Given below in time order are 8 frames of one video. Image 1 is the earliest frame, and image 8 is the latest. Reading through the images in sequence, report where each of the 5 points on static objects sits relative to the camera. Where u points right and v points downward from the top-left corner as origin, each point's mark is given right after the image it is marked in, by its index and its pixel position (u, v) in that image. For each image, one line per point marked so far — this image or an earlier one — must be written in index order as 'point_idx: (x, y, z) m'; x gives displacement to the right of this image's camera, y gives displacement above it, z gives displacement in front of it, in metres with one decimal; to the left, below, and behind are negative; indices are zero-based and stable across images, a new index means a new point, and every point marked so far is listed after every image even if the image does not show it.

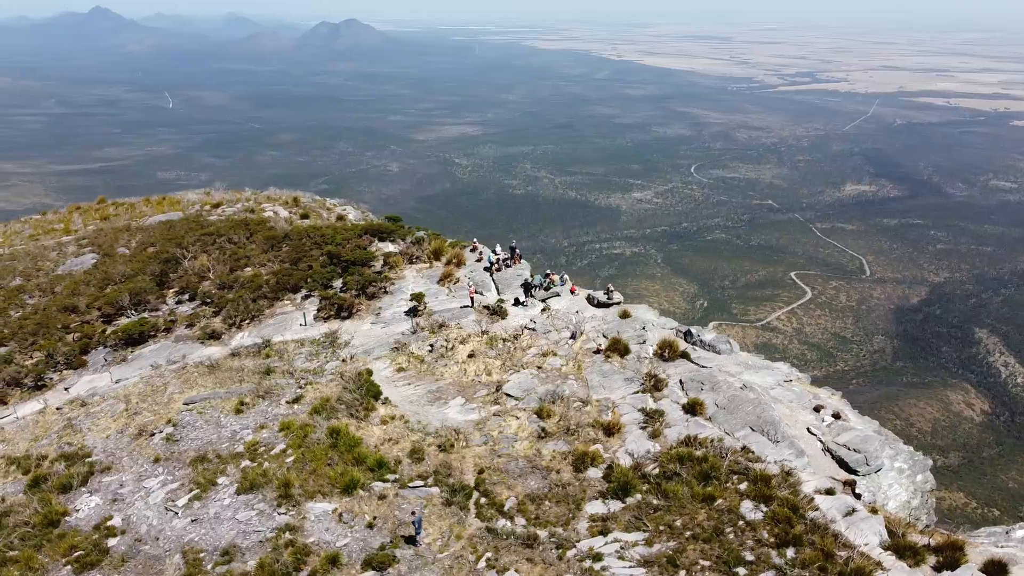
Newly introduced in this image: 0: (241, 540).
0: (-4.6, -4.3, +13.8) m
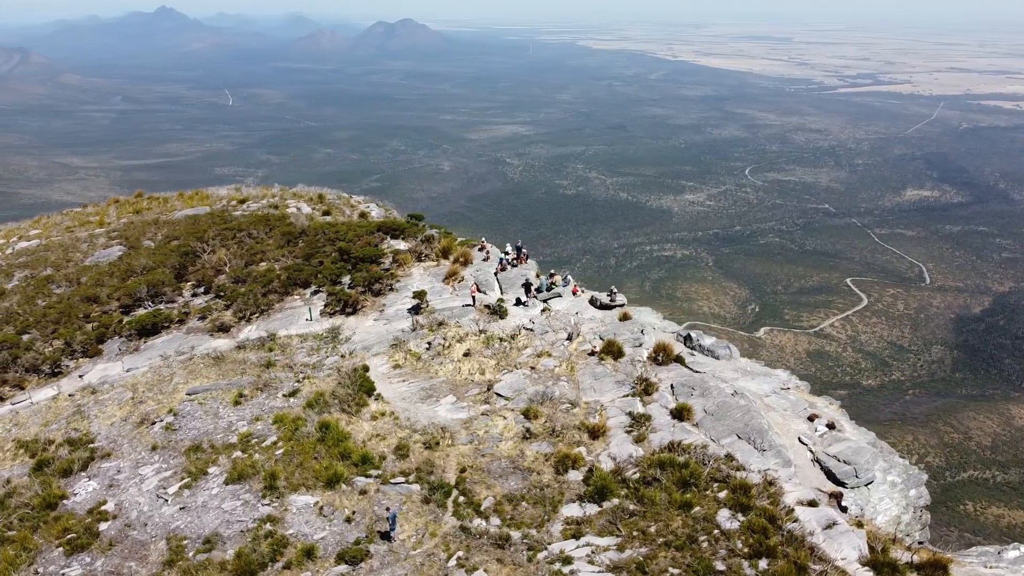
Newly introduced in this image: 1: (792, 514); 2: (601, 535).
0: (-5.0, -4.2, +14.1) m
1: (+4.4, -3.5, +12.8) m
2: (+1.4, -3.9, +12.8) m
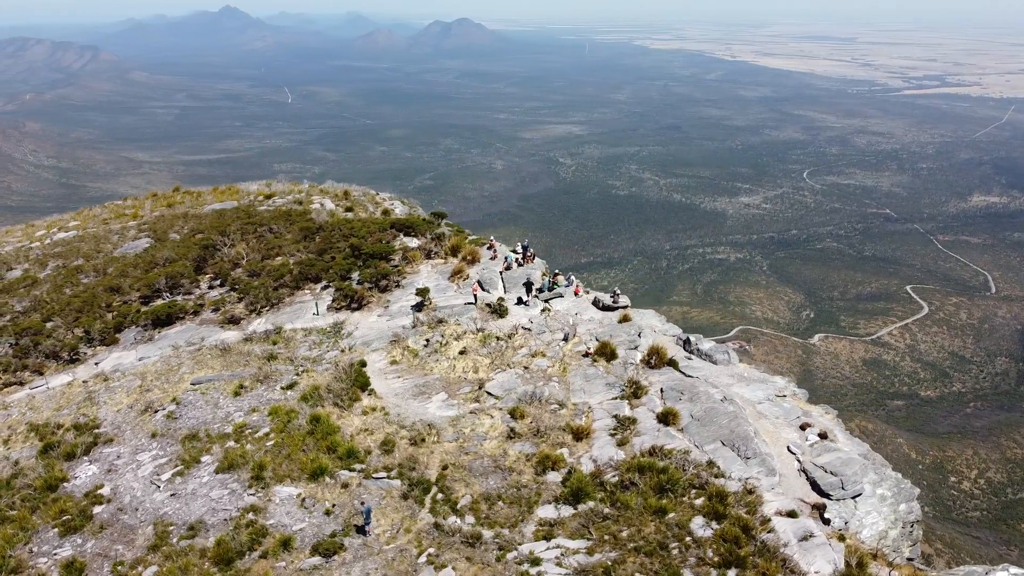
0: (-5.4, -4.0, +14.4) m
1: (+3.9, -3.6, +12.5) m
2: (+0.9, -3.9, +12.7) m
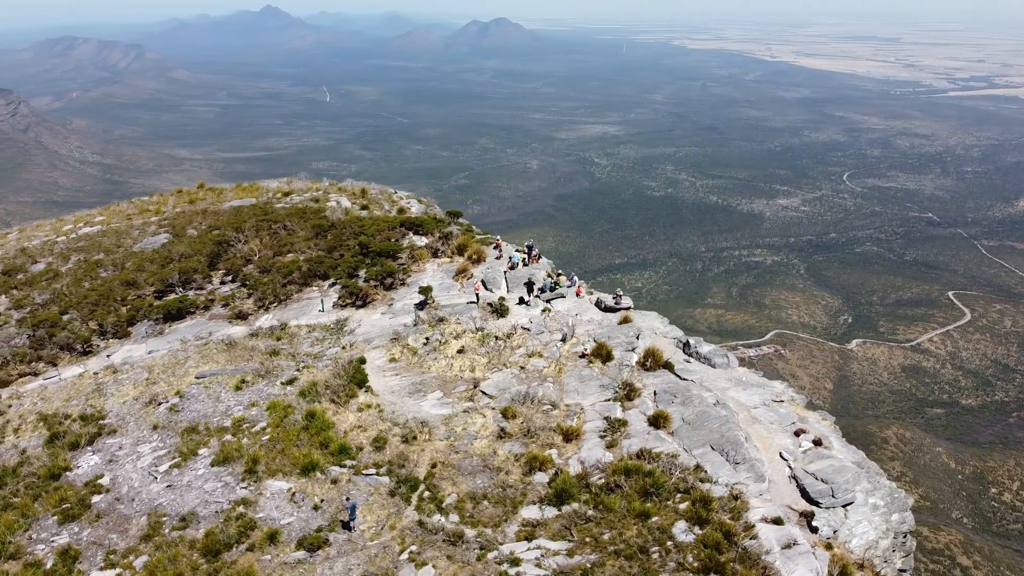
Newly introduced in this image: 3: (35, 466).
0: (-5.6, -4.0, +14.6) m
1: (+3.6, -3.7, +12.3) m
2: (+0.6, -3.9, +12.7) m
3: (-9.7, -3.6, +16.5) m
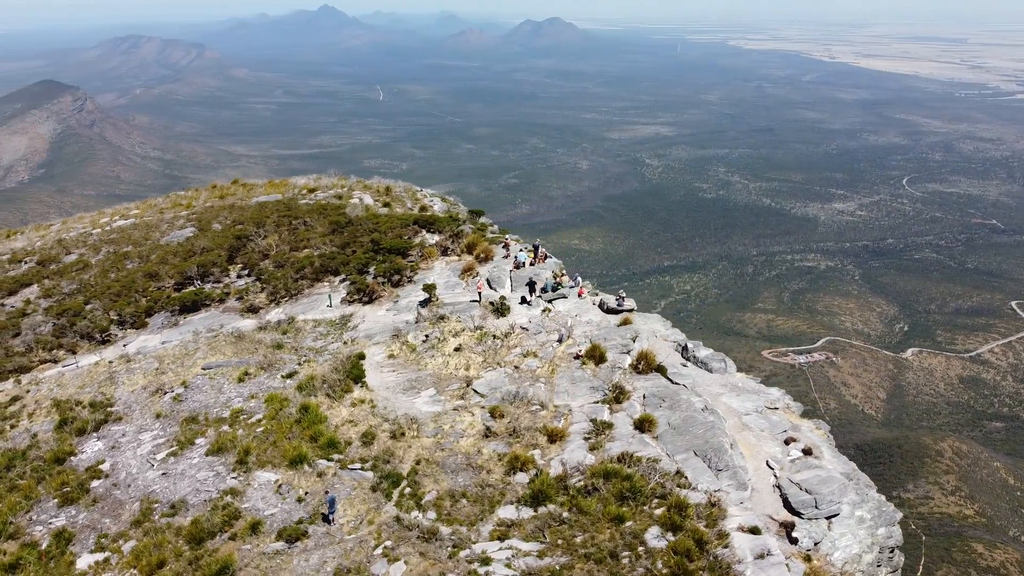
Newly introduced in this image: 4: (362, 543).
0: (-5.9, -3.8, +14.9) m
1: (+3.2, -3.7, +12.1) m
2: (+0.2, -3.9, +12.6) m
3: (-9.9, -3.4, +17.1) m
4: (-2.4, -4.1, +13.1) m
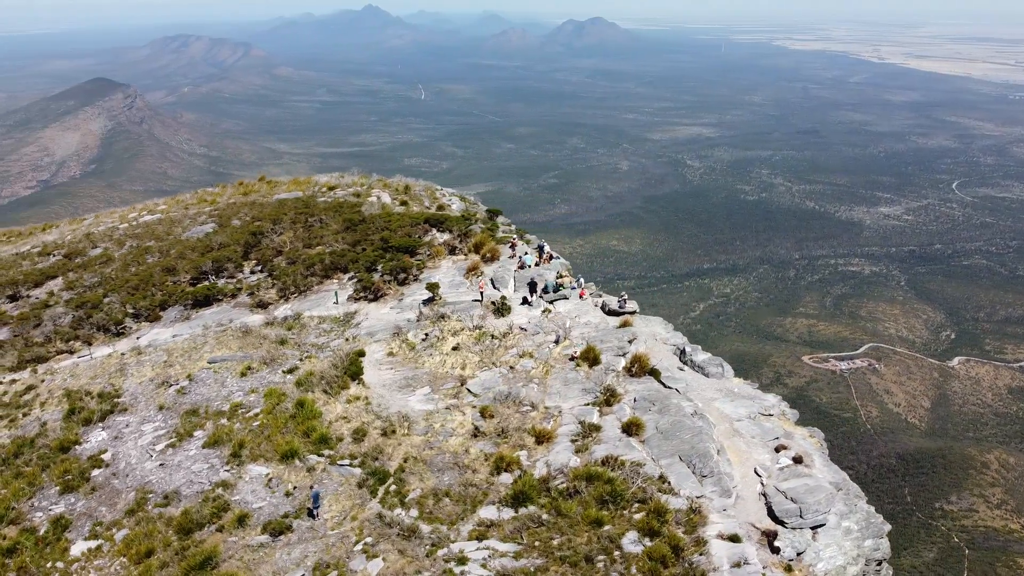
0: (-6.1, -3.7, +15.2) m
1: (+2.8, -3.8, +11.9) m
2: (-0.1, -3.9, +12.6) m
3: (-10.0, -3.2, +17.5) m
4: (-2.8, -4.1, +13.2) m
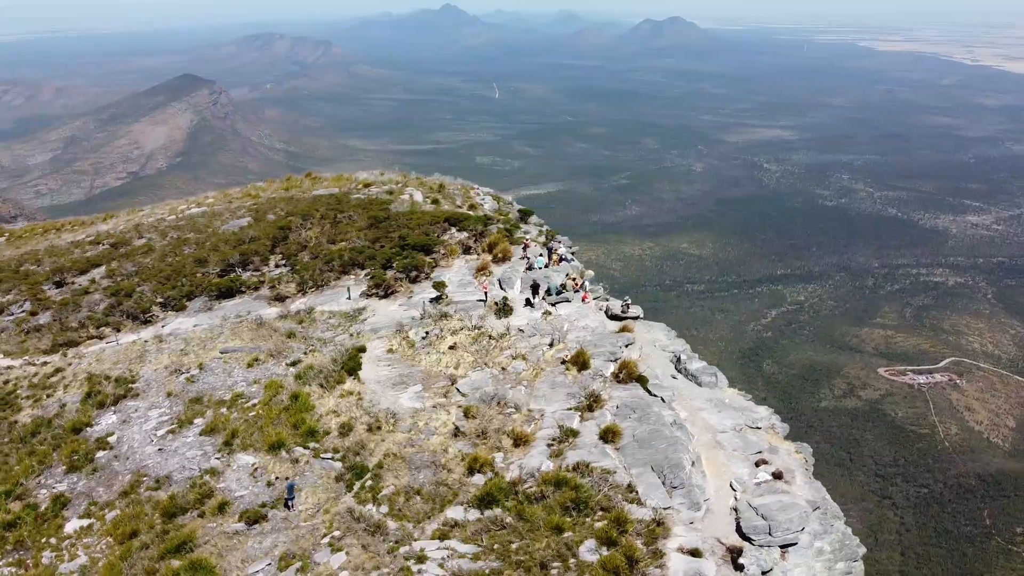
0: (-6.5, -3.6, +15.7) m
1: (+2.1, -3.9, +11.7) m
2: (-0.8, -3.9, +12.6) m
3: (-10.1, -3.0, +18.3) m
4: (-3.3, -4.0, +13.4) m
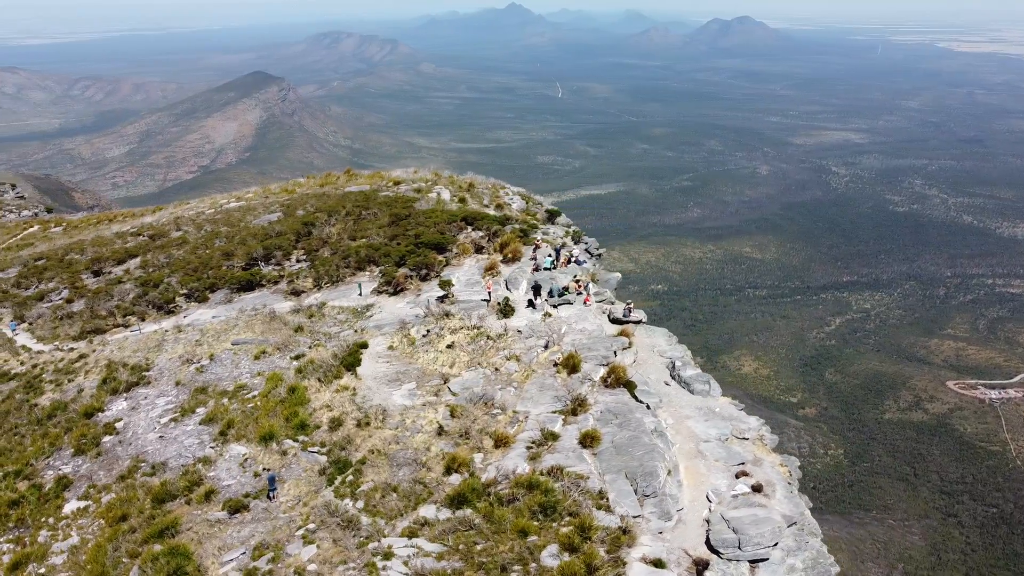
0: (-6.8, -3.4, +16.1) m
1: (+1.5, -4.0, +11.5) m
2: (-1.3, -3.9, +12.6) m
3: (-10.2, -2.7, +19.0) m
4: (-3.8, -3.9, +13.7) m
